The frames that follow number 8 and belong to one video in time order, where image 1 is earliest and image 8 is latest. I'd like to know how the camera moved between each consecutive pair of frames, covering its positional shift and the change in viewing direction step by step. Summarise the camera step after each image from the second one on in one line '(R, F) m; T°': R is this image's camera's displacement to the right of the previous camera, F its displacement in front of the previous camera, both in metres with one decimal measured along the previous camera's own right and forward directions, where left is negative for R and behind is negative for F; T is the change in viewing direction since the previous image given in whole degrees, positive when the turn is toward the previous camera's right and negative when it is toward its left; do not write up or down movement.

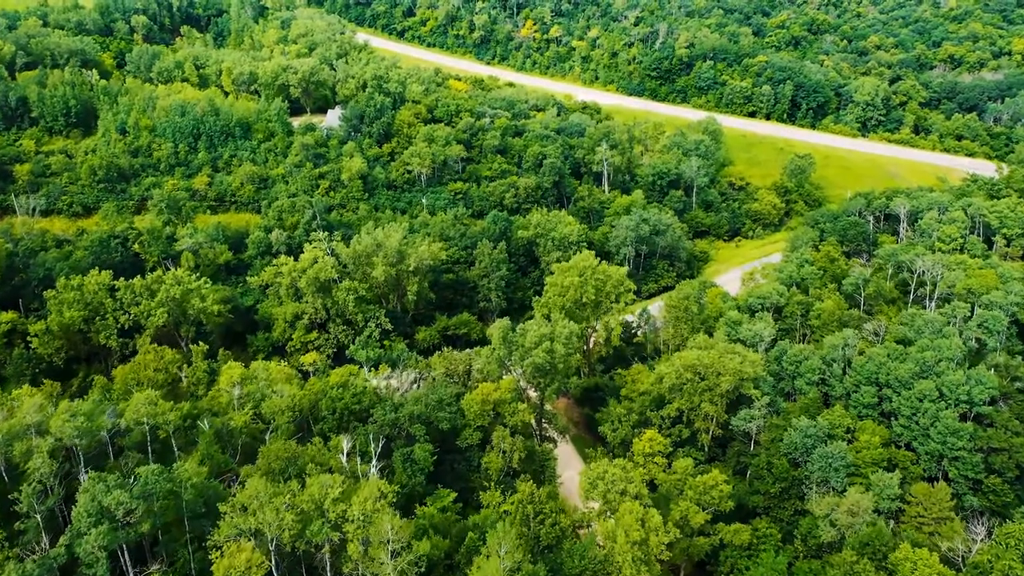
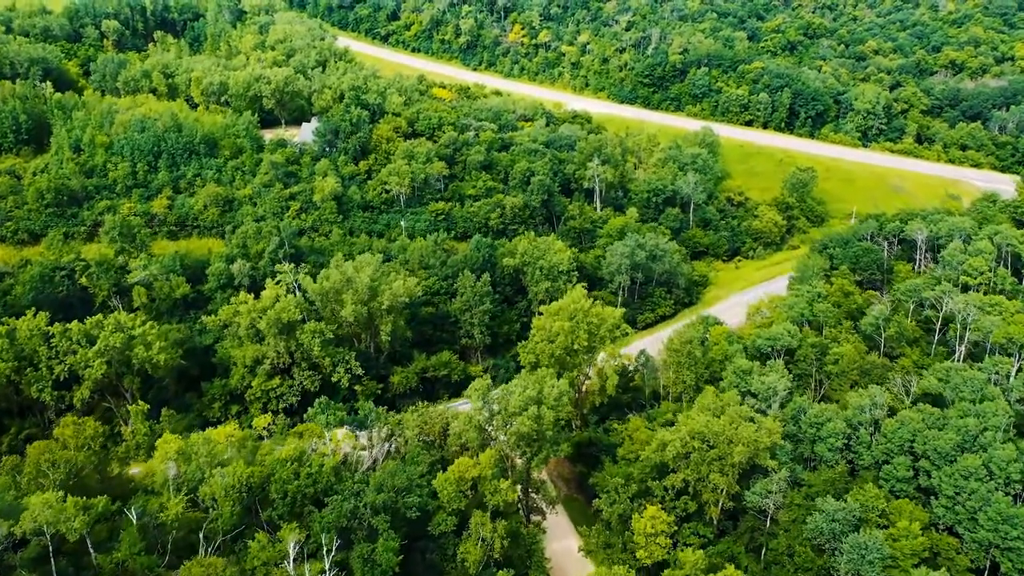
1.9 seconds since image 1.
(+0.5, +5.5) m; +1°
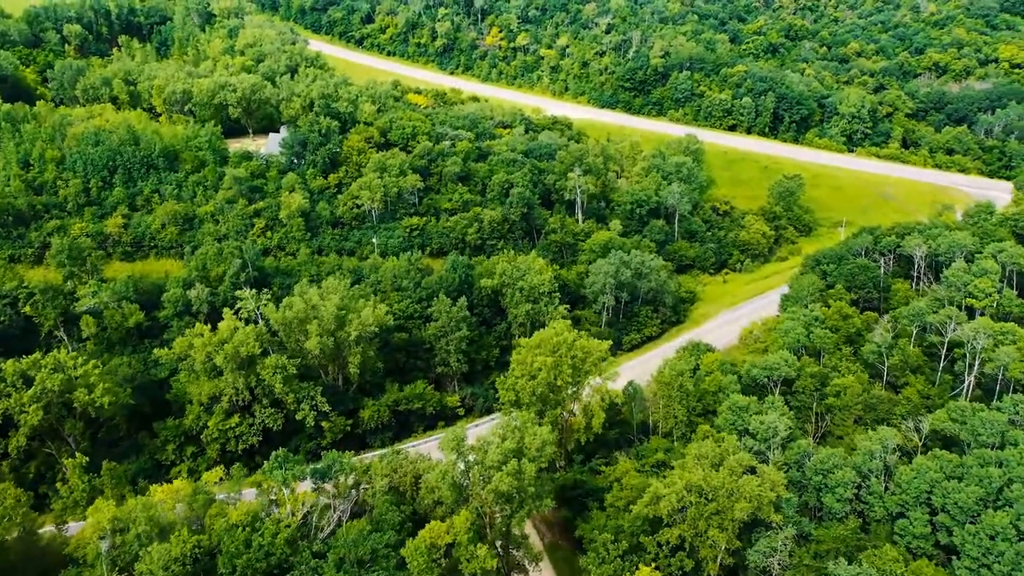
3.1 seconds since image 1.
(+0.3, +3.6) m; +1°
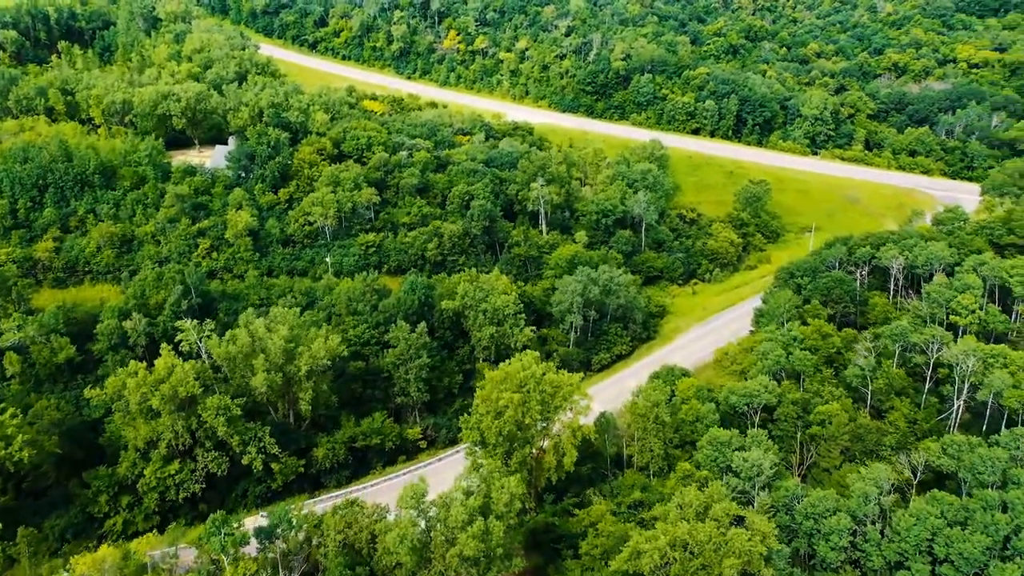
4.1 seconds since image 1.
(+0.1, +3.2) m; +3°
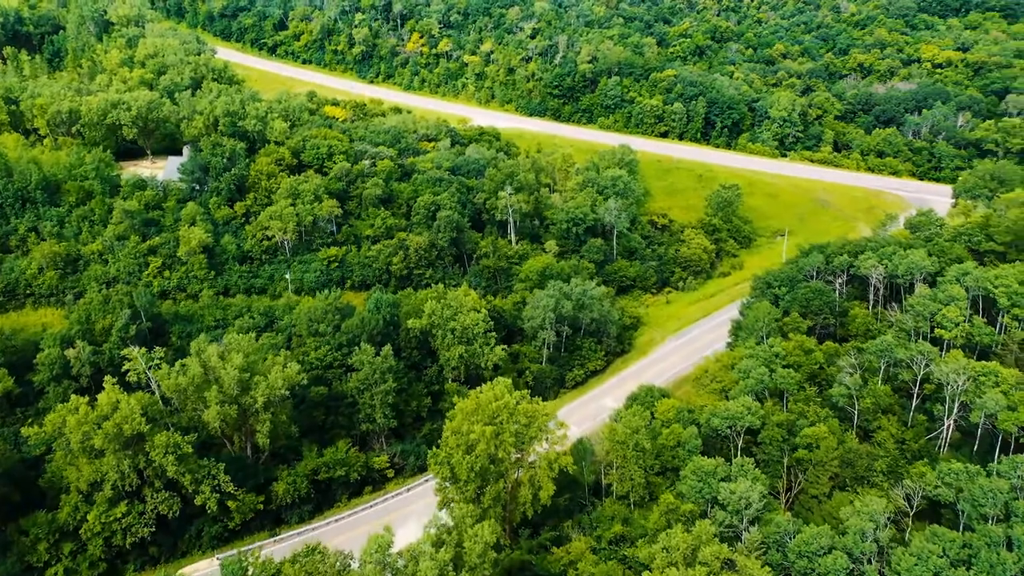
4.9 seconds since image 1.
(0.0, +2.5) m; +2°
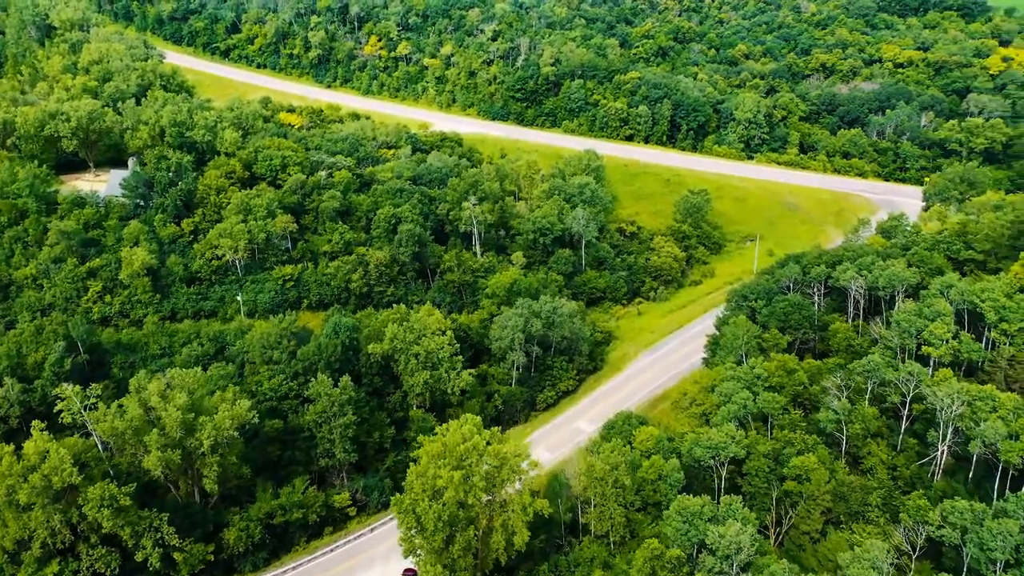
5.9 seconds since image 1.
(0.0, +2.9) m; +3°
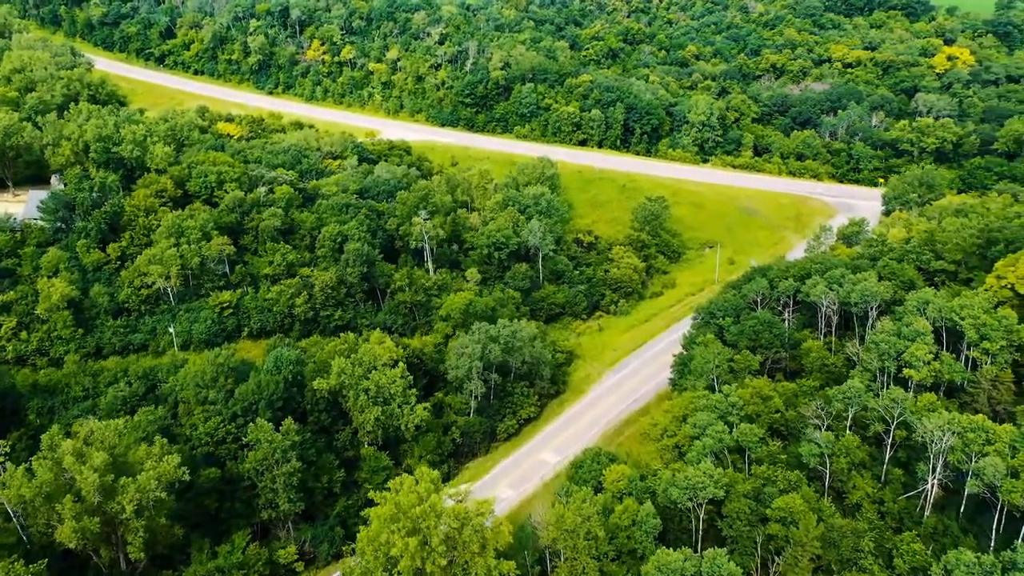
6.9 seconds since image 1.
(-0.1, +3.4) m; +3°
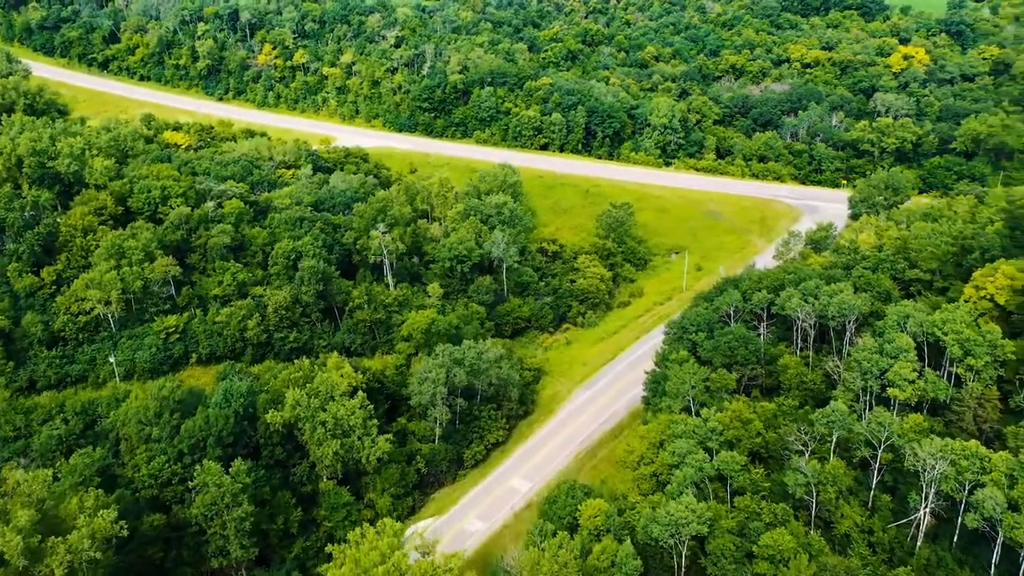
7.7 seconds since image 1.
(-0.1, +2.5) m; +3°
